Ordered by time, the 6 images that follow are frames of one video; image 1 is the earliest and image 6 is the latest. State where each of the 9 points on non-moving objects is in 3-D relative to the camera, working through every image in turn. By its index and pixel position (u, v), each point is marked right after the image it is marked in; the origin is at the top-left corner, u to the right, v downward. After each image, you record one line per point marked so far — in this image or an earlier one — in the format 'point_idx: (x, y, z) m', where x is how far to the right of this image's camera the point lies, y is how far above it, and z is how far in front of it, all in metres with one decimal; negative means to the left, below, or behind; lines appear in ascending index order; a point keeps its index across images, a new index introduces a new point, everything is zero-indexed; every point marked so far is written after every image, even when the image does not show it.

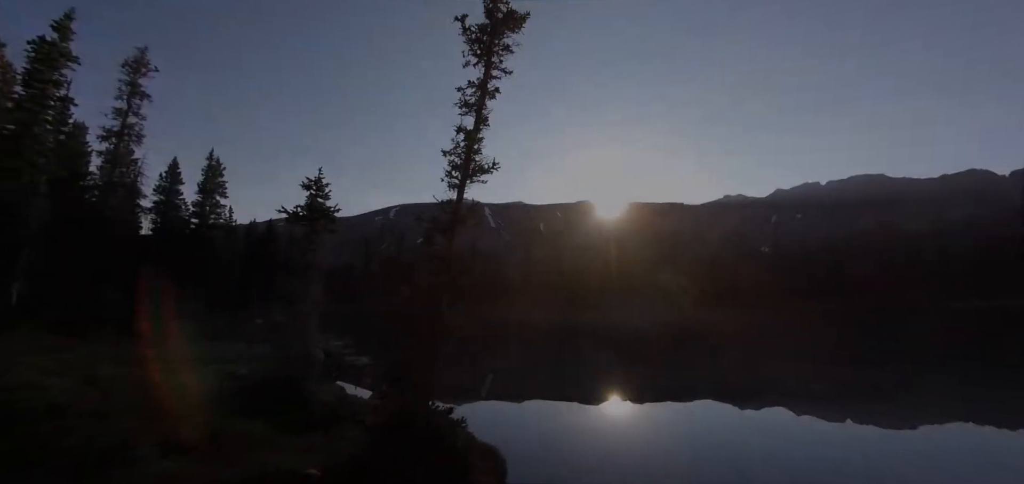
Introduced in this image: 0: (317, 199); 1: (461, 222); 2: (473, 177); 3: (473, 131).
0: (-9.0, +2.3, +20.5) m
1: (-1.5, +0.6, +12.9) m
2: (-1.1, +1.9, +12.9) m
3: (-1.1, +3.2, +13.1) m
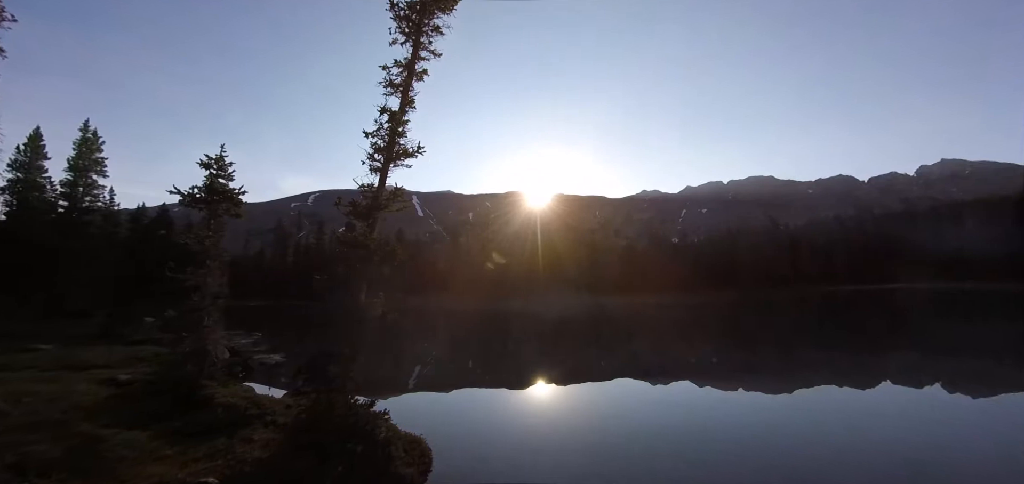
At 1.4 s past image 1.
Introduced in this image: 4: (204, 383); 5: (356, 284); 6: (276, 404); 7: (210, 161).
0: (-12.1, +2.8, +18.5) m
1: (-3.5, +0.9, +12.2) m
2: (-3.1, +2.2, +12.3) m
3: (-3.1, +3.6, +12.4) m
4: (-10.6, -4.7, +15.4) m
5: (-3.9, -1.1, +11.2) m
6: (-7.2, -4.9, +13.7) m
7: (-13.0, +3.8, +19.3) m
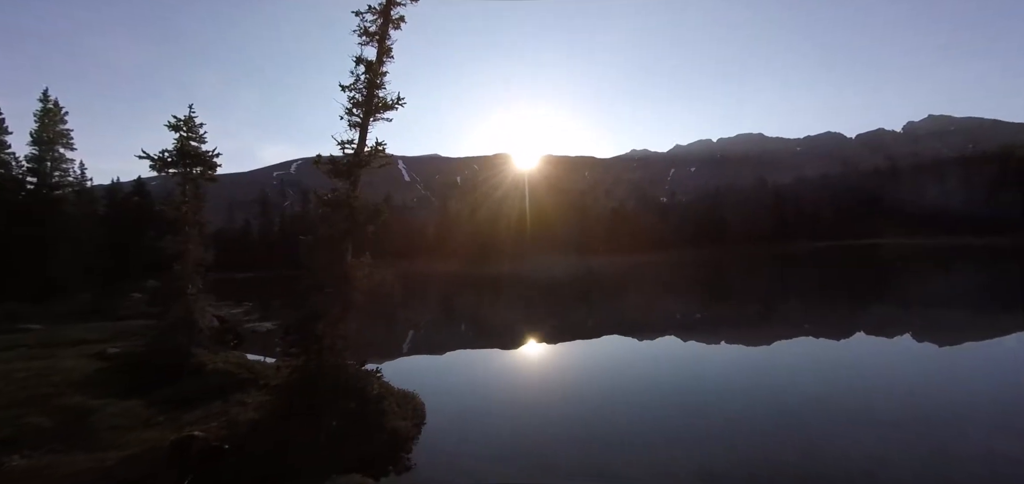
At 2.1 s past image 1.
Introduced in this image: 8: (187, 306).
0: (-12.7, +4.0, +17.8) m
1: (-3.9, +2.0, +11.8) m
2: (-3.5, +3.3, +11.8) m
3: (-3.6, +4.6, +11.8) m
4: (-10.8, -3.7, +15.3) m
5: (-4.1, -0.1, +10.9) m
6: (-7.4, -3.8, +13.6) m
7: (-13.6, +4.9, +18.5) m
8: (-11.4, -2.2, +15.8) m
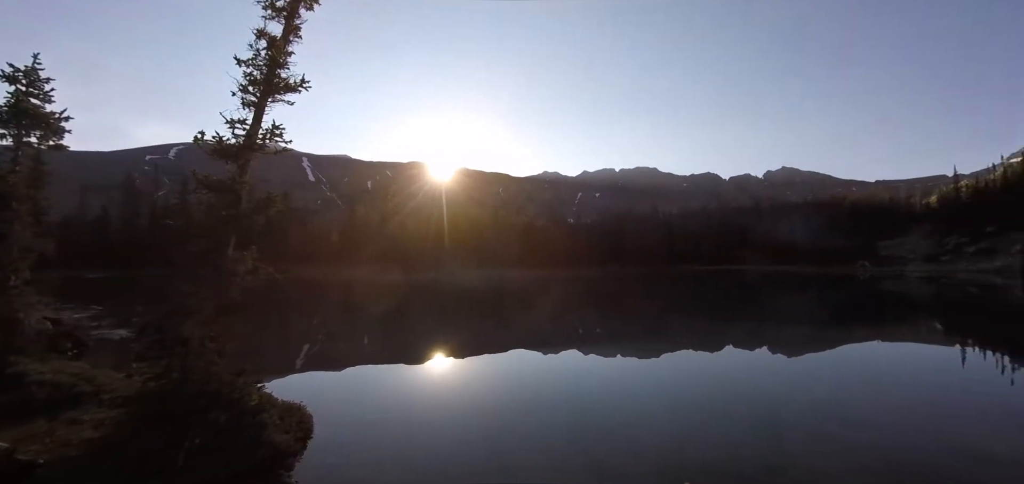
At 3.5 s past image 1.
0: (-13.6, +4.6, +17.7) m
1: (-5.8, +2.1, +10.7) m
2: (-5.3, +3.4, +10.6) m
3: (-5.3, +4.8, +10.7) m
4: (-12.6, -3.2, +14.9) m
5: (-6.3, +0.1, +9.8) m
6: (-9.4, -3.5, +12.8) m
7: (-14.4, +5.6, +18.5) m
8: (-13.0, -1.6, +15.5) m
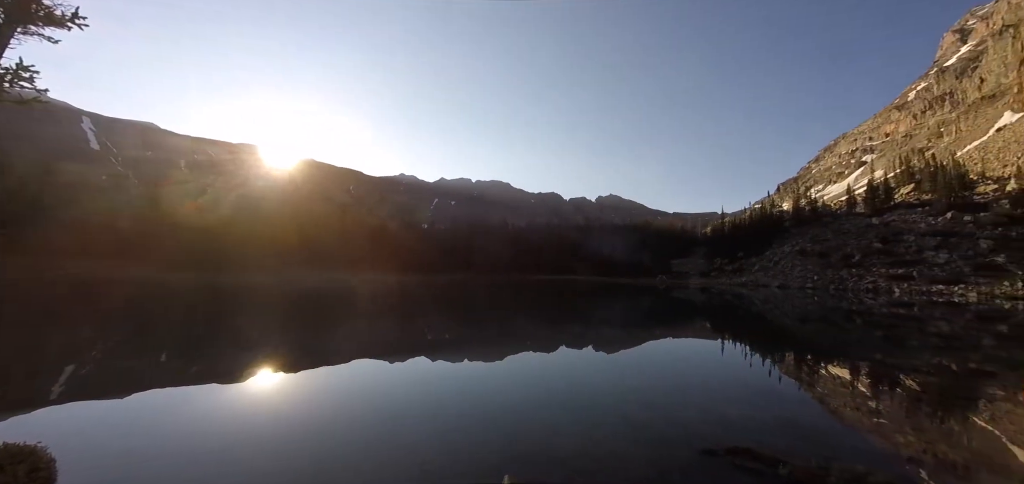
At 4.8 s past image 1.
0: (-18.3, +5.3, +11.3) m
1: (-8.5, +2.4, +7.8) m
2: (-8.0, +3.7, +8.0) m
3: (-7.9, +5.0, +8.0) m
4: (-16.8, -2.5, +9.0) m
5: (-8.7, +0.4, +6.8) m
6: (-13.0, -3.0, +8.3) m
7: (-19.3, +6.4, +11.8) m
8: (-17.2, -0.9, +9.4) m
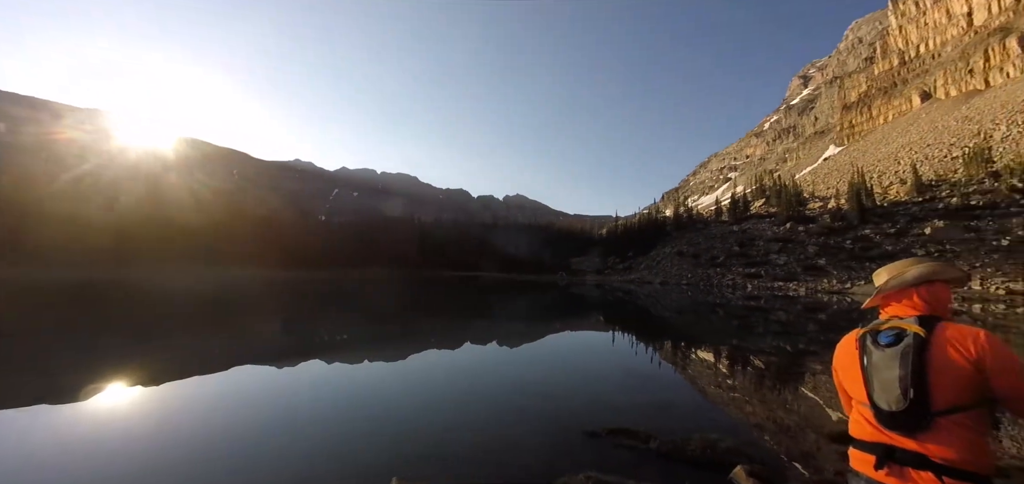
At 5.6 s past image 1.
0: (-19.8, +5.9, +6.2) m
1: (-9.5, +2.7, +5.4) m
2: (-9.0, +3.9, +5.7) m
3: (-8.9, +5.3, +5.7) m
4: (-17.9, -2.0, +4.4) m
5: (-9.5, +0.7, +4.4) m
6: (-14.1, -2.6, +4.7) m
7: (-20.8, +7.0, +6.4) m
8: (-18.4, -0.4, +4.7) m
